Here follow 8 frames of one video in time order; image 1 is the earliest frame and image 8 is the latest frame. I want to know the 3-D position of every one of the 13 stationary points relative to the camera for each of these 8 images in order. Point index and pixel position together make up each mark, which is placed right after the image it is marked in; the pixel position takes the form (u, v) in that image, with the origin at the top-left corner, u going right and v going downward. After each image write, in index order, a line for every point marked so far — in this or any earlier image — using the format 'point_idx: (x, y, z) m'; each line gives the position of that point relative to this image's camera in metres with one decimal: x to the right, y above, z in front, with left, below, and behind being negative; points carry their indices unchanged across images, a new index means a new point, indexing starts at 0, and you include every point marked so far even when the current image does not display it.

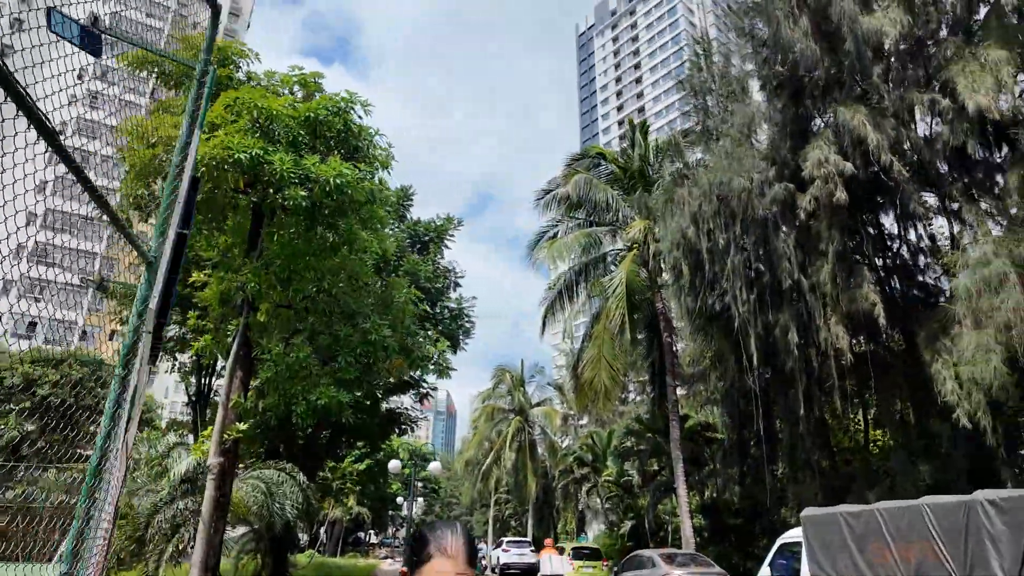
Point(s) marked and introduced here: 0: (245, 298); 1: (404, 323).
0: (-4.8, -0.2, +10.6) m
1: (-2.2, -0.8, +12.0) m
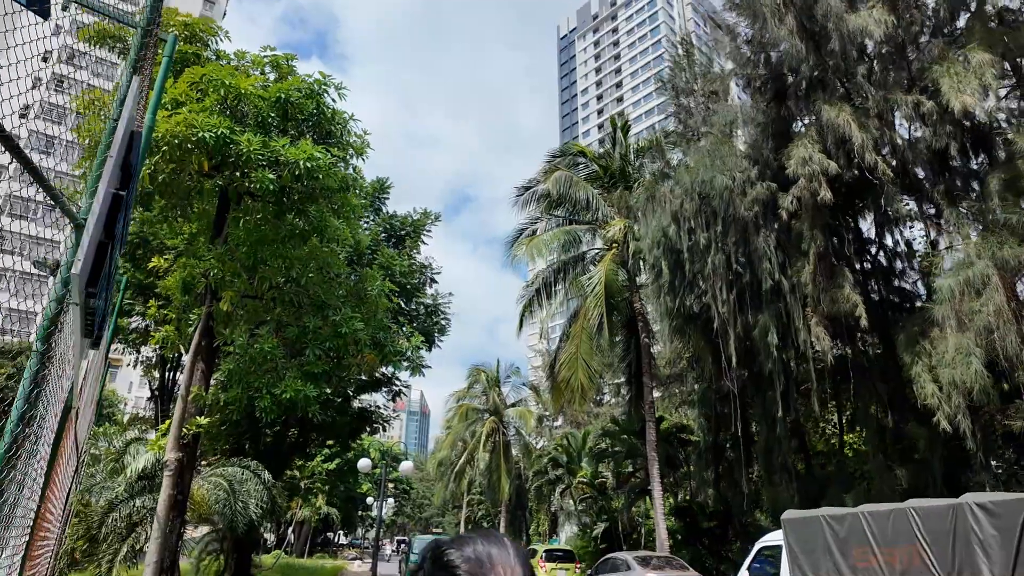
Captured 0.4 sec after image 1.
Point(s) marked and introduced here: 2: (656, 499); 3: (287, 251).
0: (-5.2, 0.0, +10.1) m
1: (-2.6, -0.6, +11.6) m
2: (+3.9, -5.7, +16.0) m
3: (-3.7, +0.6, +9.8) m
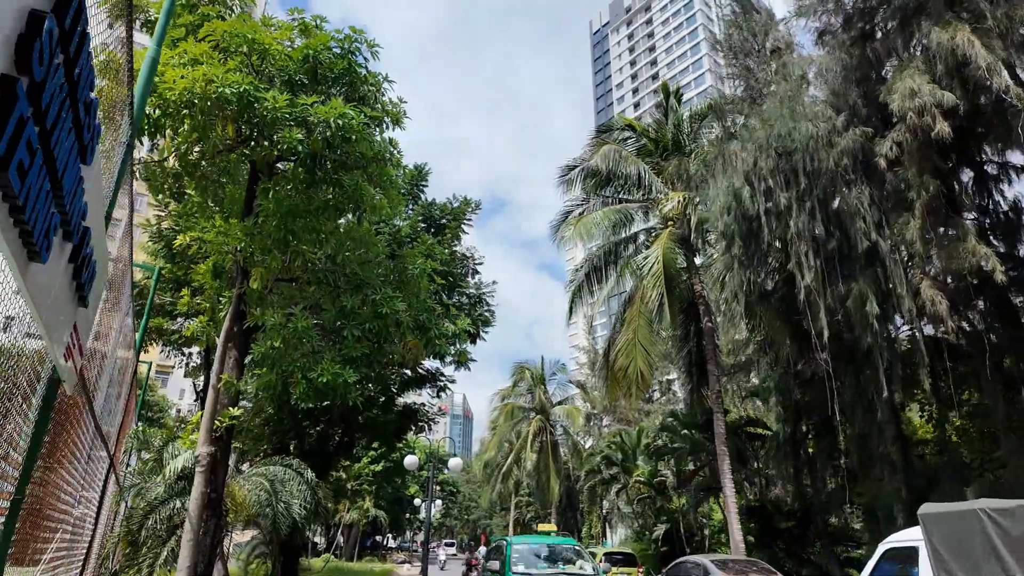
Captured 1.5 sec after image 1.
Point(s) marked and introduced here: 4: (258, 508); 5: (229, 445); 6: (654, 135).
0: (-4.3, +0.4, +9.3) m
1: (-1.6, -0.3, +10.6) m
2: (+5.4, -5.1, +14.5) m
3: (-2.9, +1.0, +8.9) m
4: (-6.0, -5.1, +13.7) m
5: (-4.4, -2.5, +9.2) m
6: (+4.2, +4.5, +17.3) m
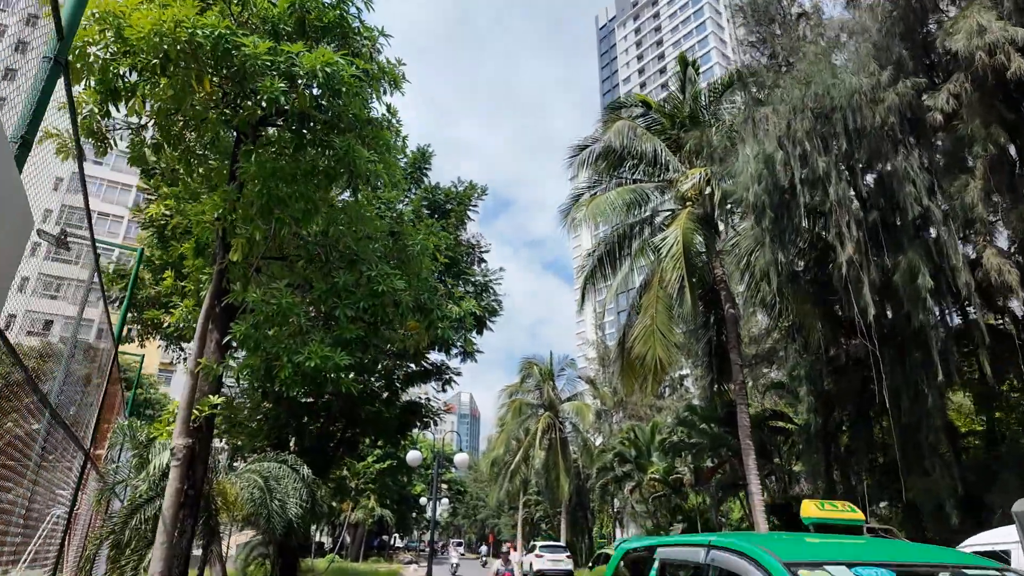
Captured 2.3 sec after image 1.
0: (-4.2, +0.7, +8.4) m
1: (-1.5, +0.1, +9.7) m
2: (+5.6, -4.7, +13.5) m
3: (-2.8, +1.3, +8.0) m
4: (-5.8, -4.8, +12.8) m
5: (-4.2, -2.1, +8.3) m
6: (+4.4, +4.9, +16.3) m
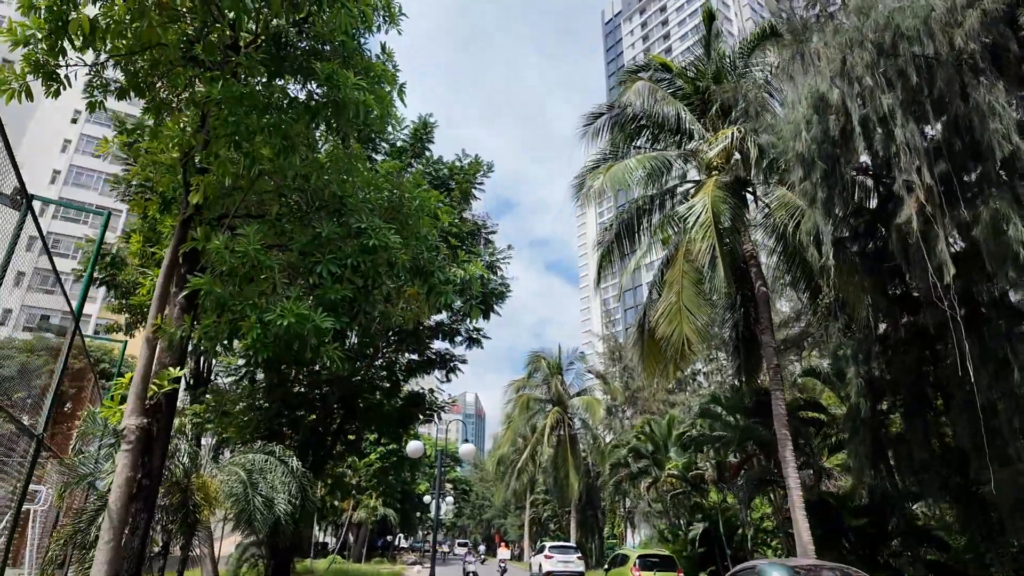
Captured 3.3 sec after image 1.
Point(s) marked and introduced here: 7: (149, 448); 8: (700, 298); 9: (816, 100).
0: (-4.0, +1.3, +7.1) m
1: (-1.3, +0.7, +8.4) m
2: (+5.8, -4.1, +12.2) m
3: (-2.6, +1.9, +6.7) m
4: (-5.5, -4.2, +11.6) m
5: (-4.0, -1.6, +7.0) m
6: (+4.6, +5.5, +14.9) m
7: (-4.1, -1.8, +6.7) m
8: (+4.0, -0.2, +12.5) m
9: (+4.4, +2.8, +8.7) m
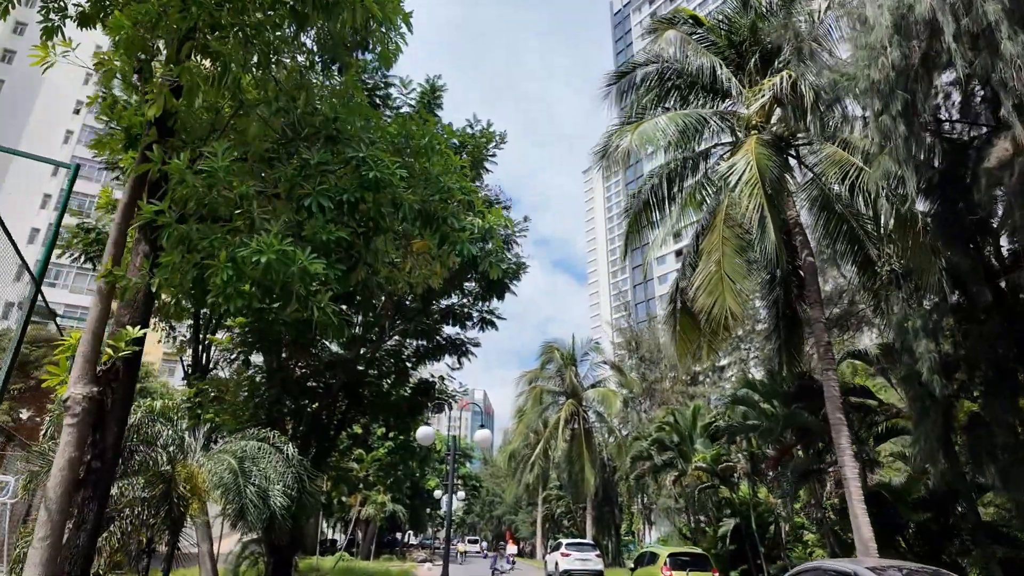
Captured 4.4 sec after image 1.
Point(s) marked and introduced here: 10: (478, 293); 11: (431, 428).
0: (-3.7, +1.8, +5.9) m
1: (-0.9, +1.2, +7.1) m
2: (+6.2, -3.5, +10.8) m
3: (-2.3, +2.5, +5.5) m
4: (-5.1, -3.6, +10.4) m
5: (-3.7, -1.0, +5.8) m
6: (+5.0, +6.1, +13.6) m
7: (-3.8, -1.3, +5.5) m
8: (+4.4, +0.4, +11.2) m
9: (+4.8, +3.4, +7.3) m
10: (-1.0, -0.2, +17.7) m
11: (-1.8, -3.2, +13.4) m
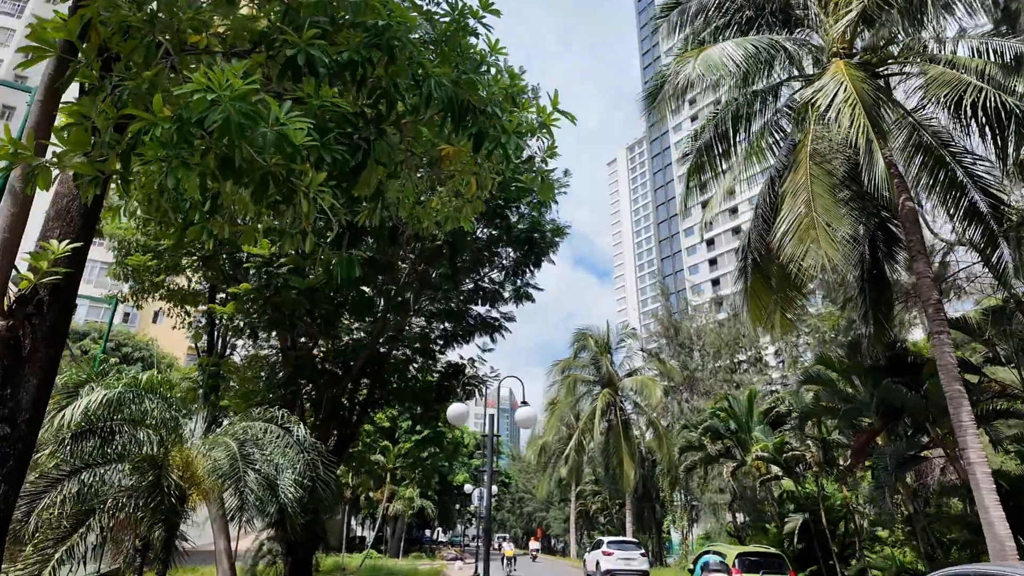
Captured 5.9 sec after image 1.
0: (-3.2, +2.5, +4.3) m
1: (-0.4, +2.0, +5.4) m
2: (+7.0, -2.6, +8.9) m
3: (-1.8, +3.2, +3.8) m
4: (-4.4, -2.9, +8.9) m
5: (-3.2, -0.3, +4.2) m
6: (+5.7, +7.0, +11.6) m
7: (-3.3, -0.6, +3.9) m
8: (+5.1, +1.2, +9.3) m
9: (+5.3, +4.2, +5.4) m
10: (0.0, +0.6, +16.0) m
11: (-1.0, -2.5, +11.7) m
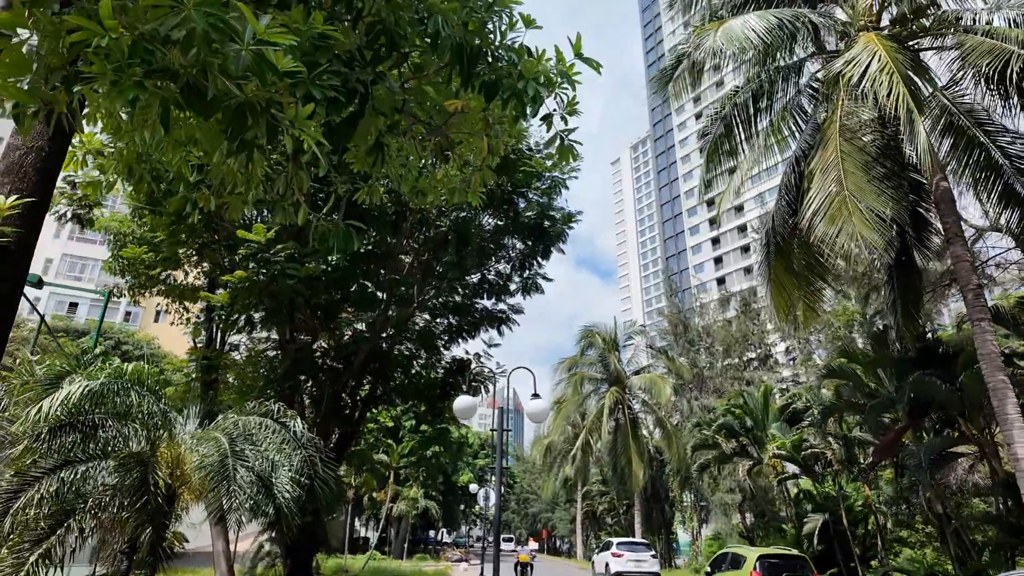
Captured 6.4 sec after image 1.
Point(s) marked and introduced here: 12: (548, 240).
0: (-3.1, +2.7, +3.8) m
1: (-0.3, +2.2, +4.9) m
2: (+7.2, -2.4, +8.2) m
3: (-1.7, +3.4, +3.3) m
4: (-4.2, -2.7, +8.3) m
5: (-3.1, -0.1, +3.7) m
6: (+5.9, +7.2, +11.0) m
7: (-3.2, -0.3, +3.3) m
8: (+5.2, +1.5, +8.7) m
9: (+5.4, +4.4, +4.8) m
10: (+0.2, +0.8, +15.4) m
11: (-0.8, -2.3, +11.2) m
12: (+0.9, +1.2, +14.8) m
